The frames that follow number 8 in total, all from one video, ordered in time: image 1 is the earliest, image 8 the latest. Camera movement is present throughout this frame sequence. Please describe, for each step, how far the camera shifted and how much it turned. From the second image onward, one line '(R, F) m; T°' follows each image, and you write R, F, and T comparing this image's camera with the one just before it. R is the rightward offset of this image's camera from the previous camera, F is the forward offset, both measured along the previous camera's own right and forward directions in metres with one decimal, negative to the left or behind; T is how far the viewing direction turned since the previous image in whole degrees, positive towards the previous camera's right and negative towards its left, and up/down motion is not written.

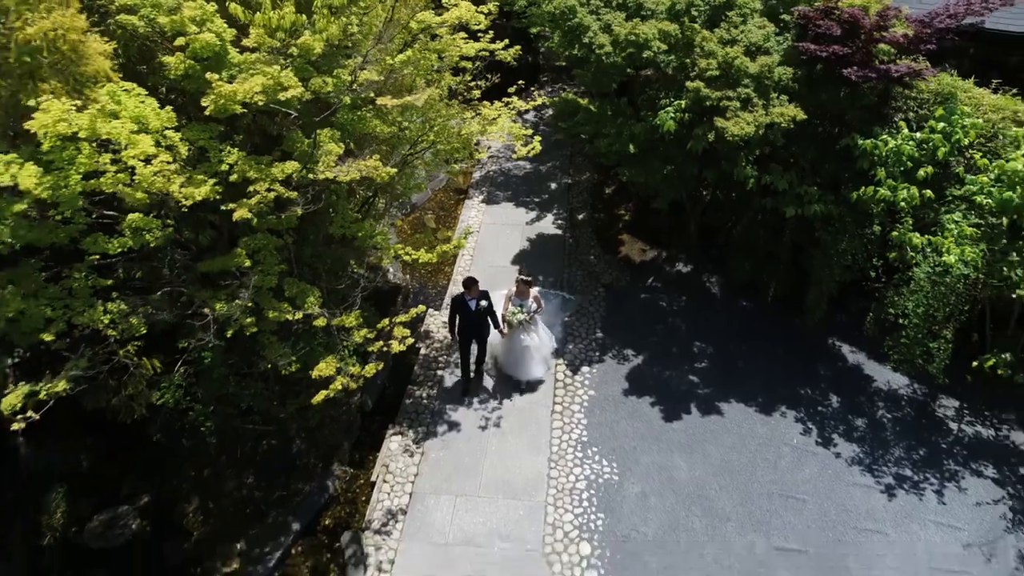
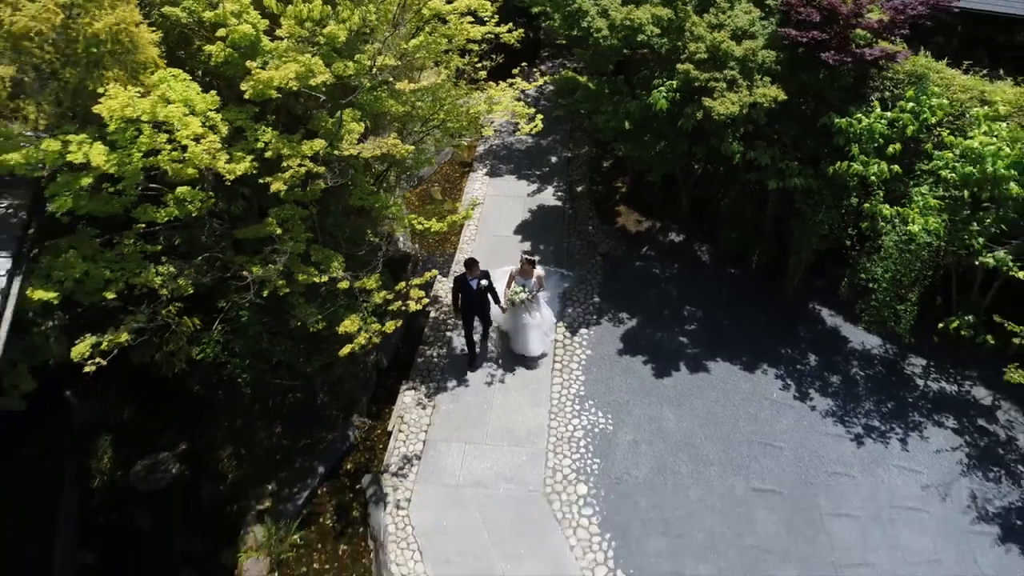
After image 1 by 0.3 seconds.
(-0.1, -0.7) m; 0°
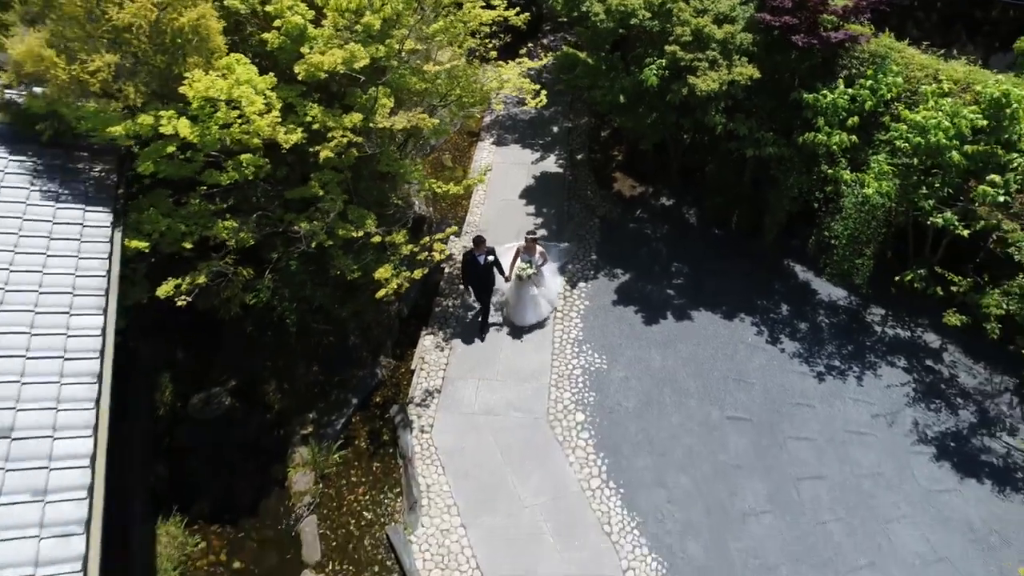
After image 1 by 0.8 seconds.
(-0.1, -1.1) m; 0°
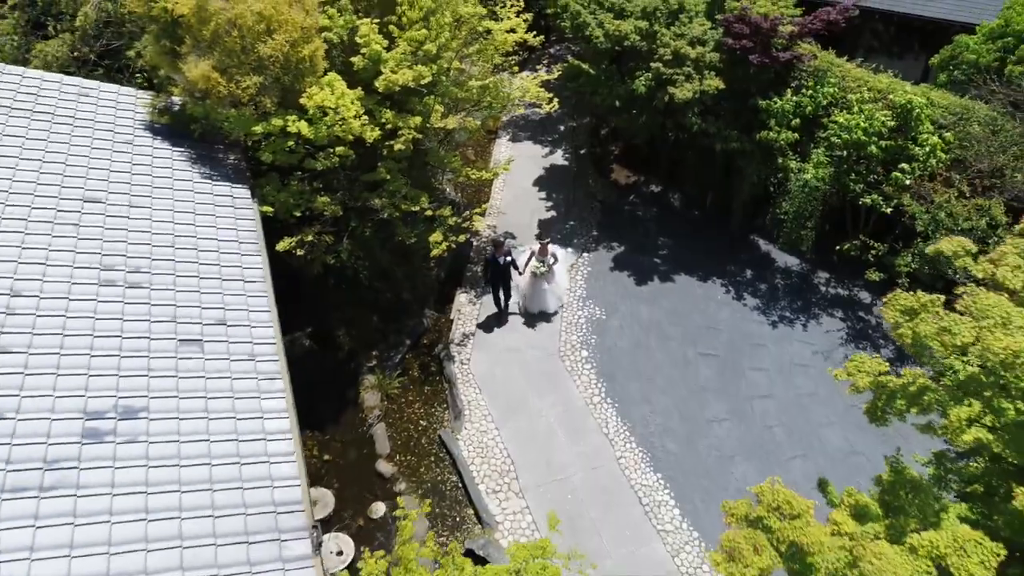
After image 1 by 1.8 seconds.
(-0.3, -2.4) m; 0°
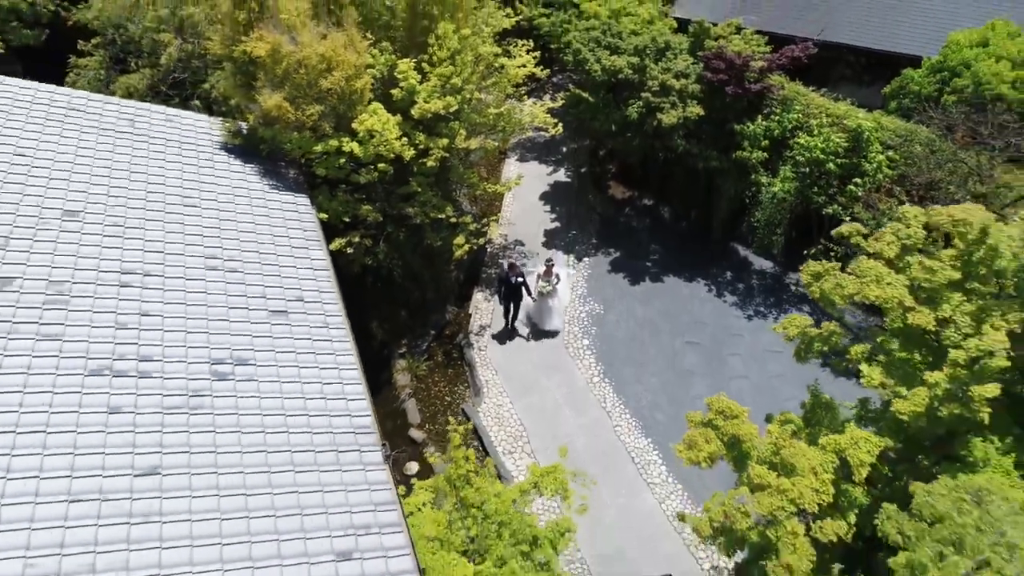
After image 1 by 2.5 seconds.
(-0.2, -1.8) m; 0°
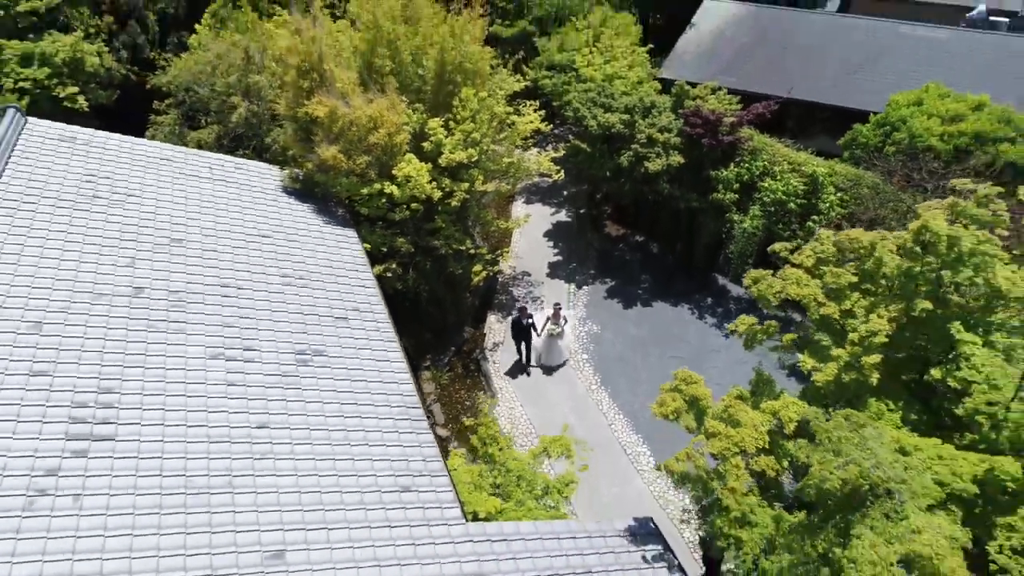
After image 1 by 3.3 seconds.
(-0.2, -2.1) m; 0°
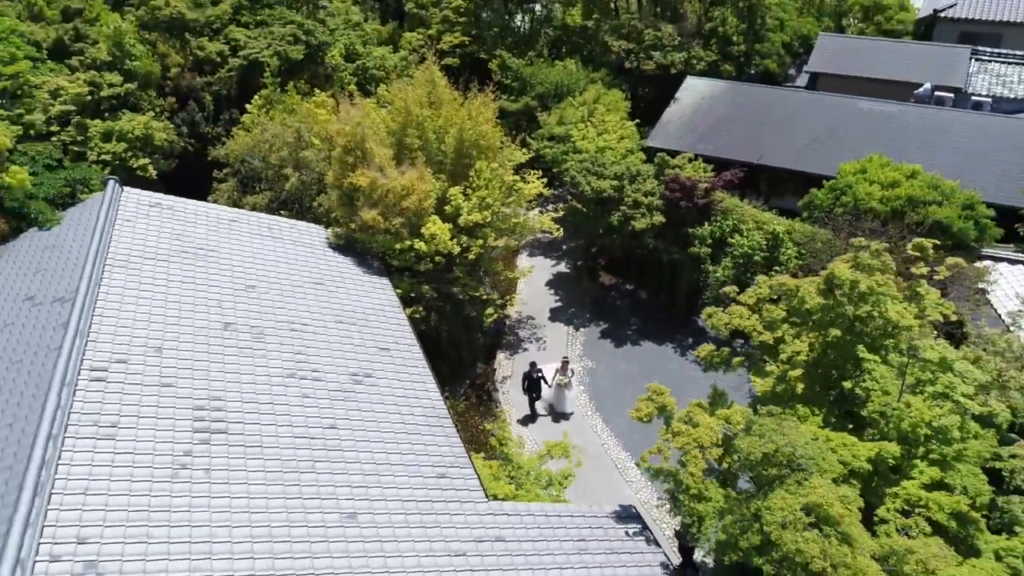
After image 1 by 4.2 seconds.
(-0.2, -2.5) m; 0°
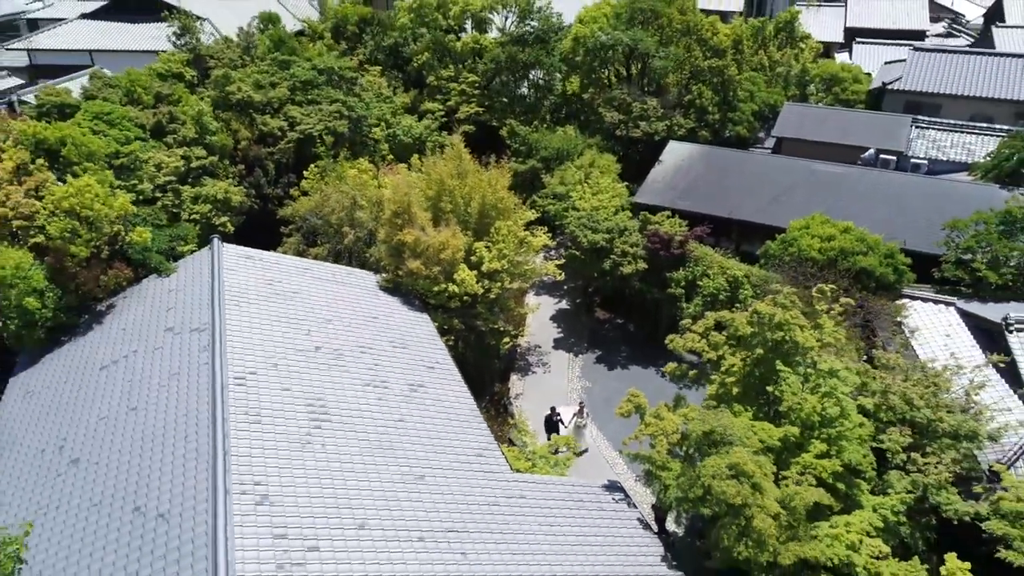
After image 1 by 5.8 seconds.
(-0.3, -4.1) m; 0°
